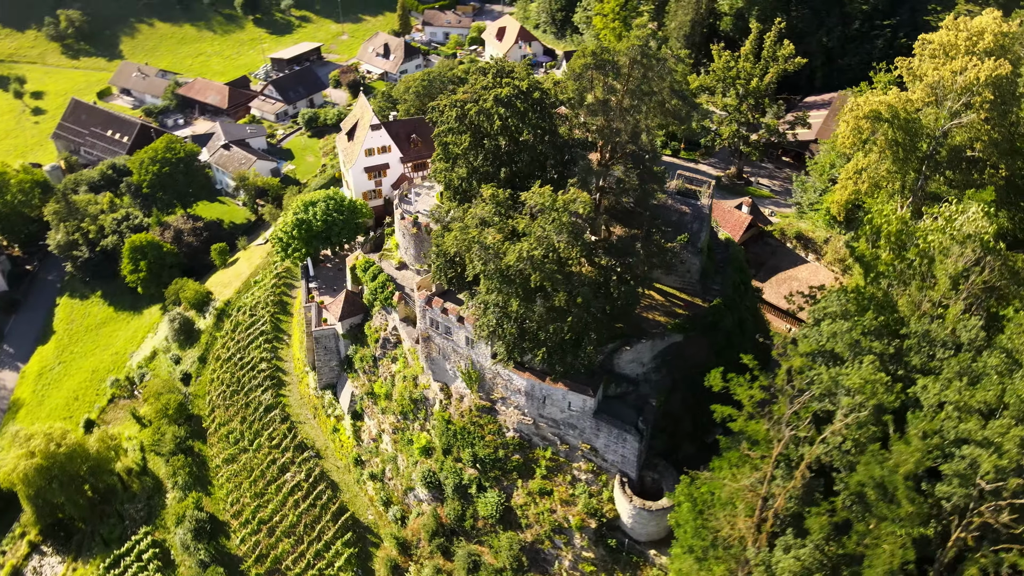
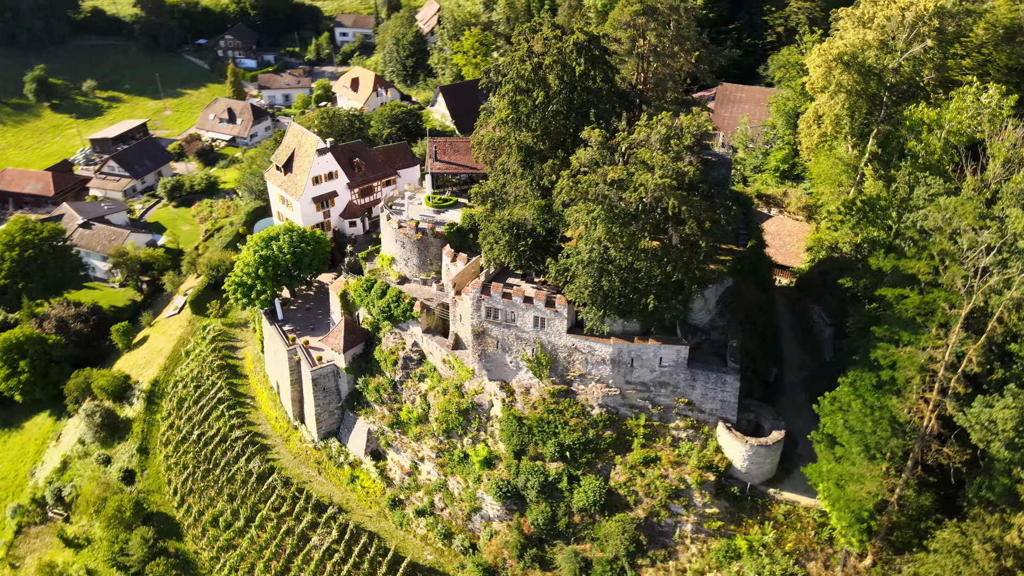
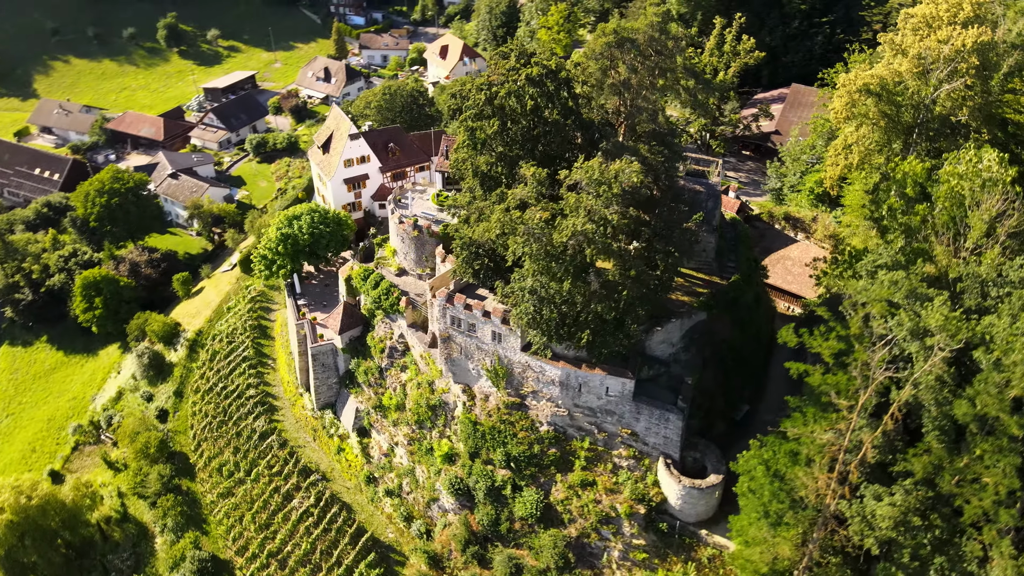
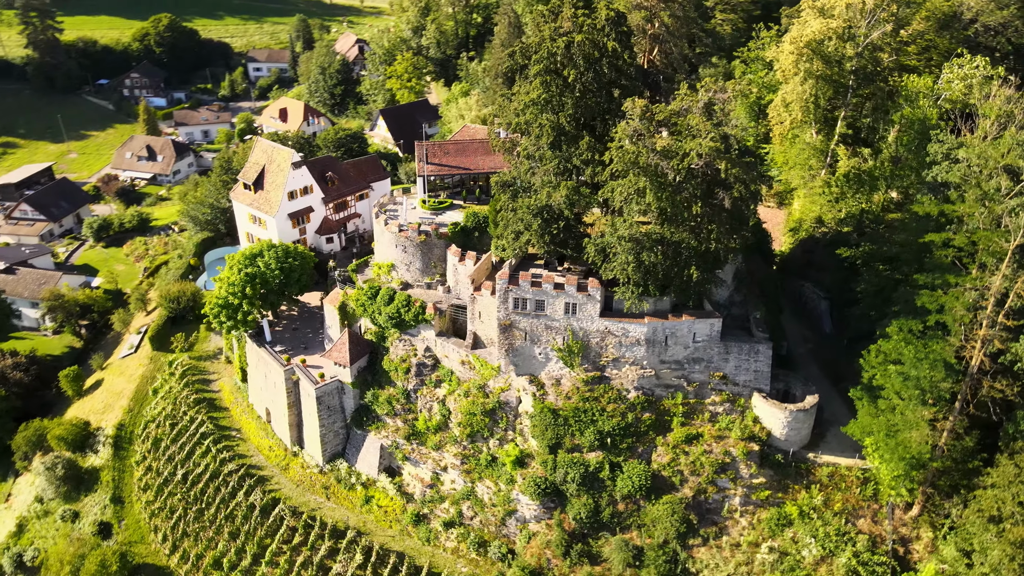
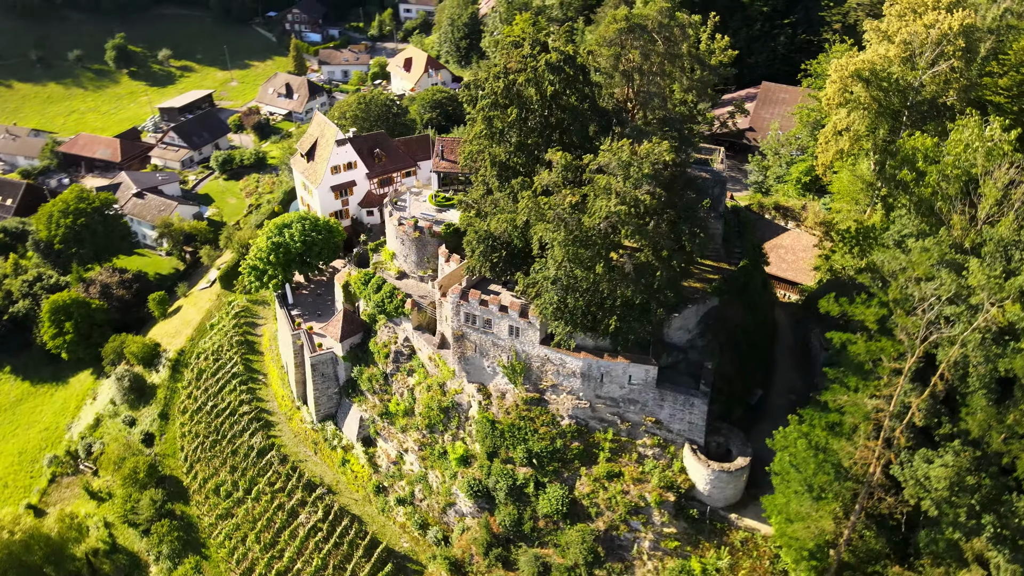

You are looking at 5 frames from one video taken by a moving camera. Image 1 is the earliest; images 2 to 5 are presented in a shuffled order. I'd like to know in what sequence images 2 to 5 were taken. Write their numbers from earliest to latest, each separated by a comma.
3, 5, 2, 4
